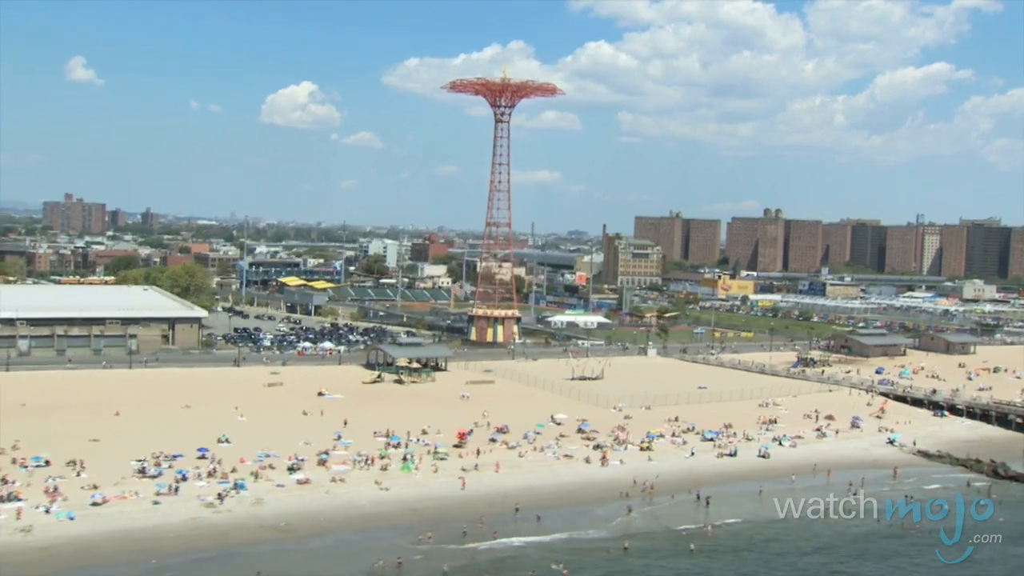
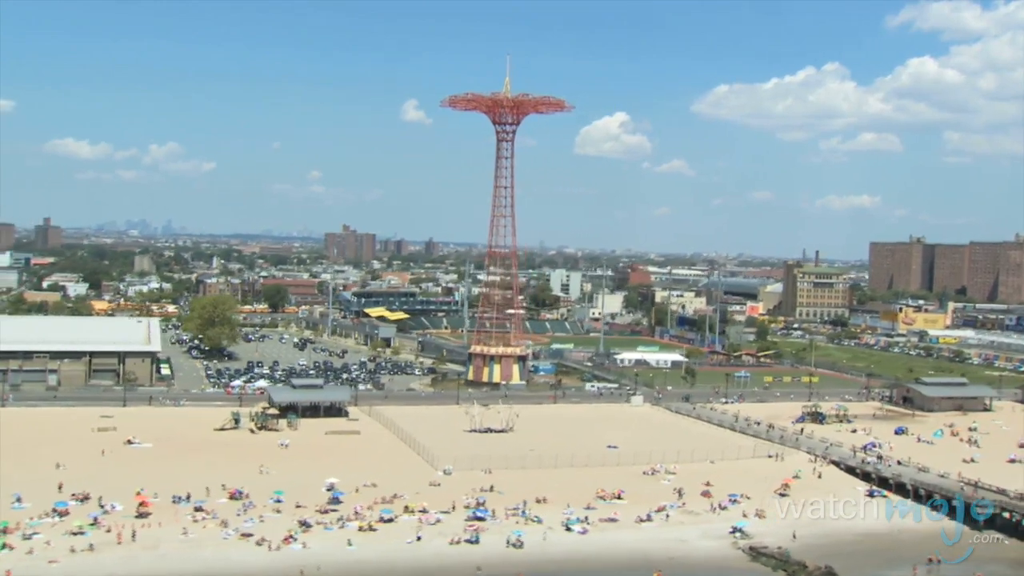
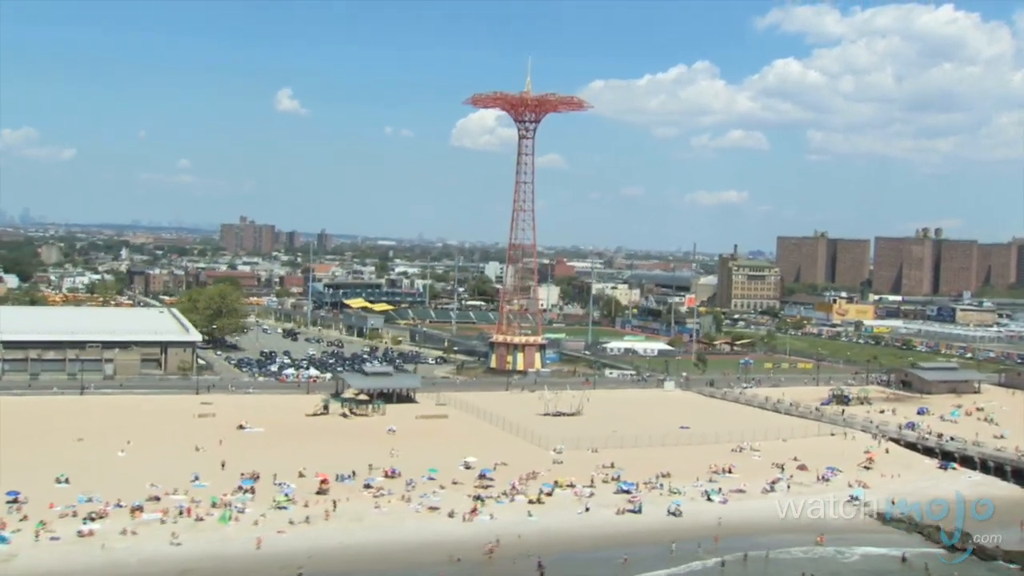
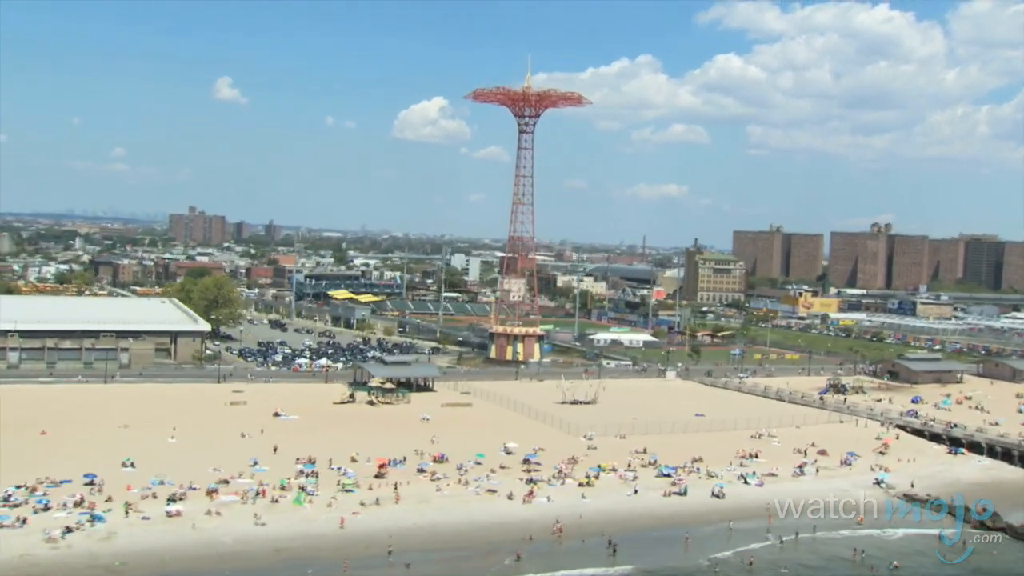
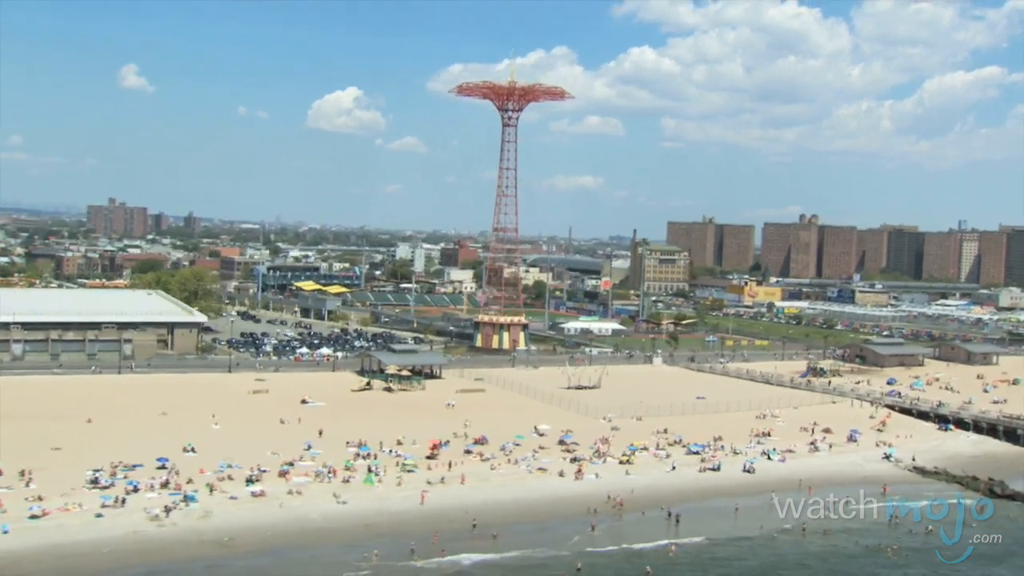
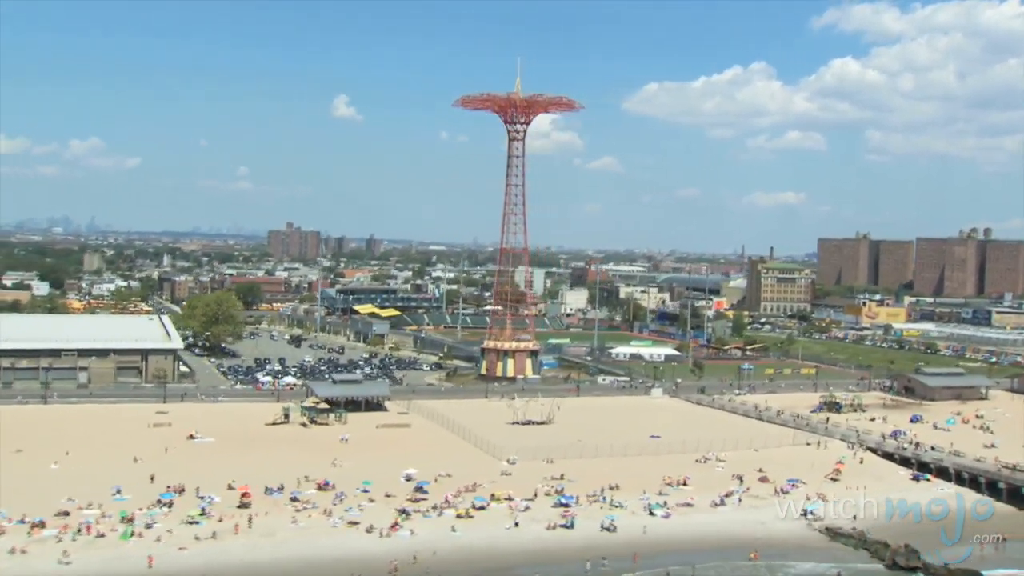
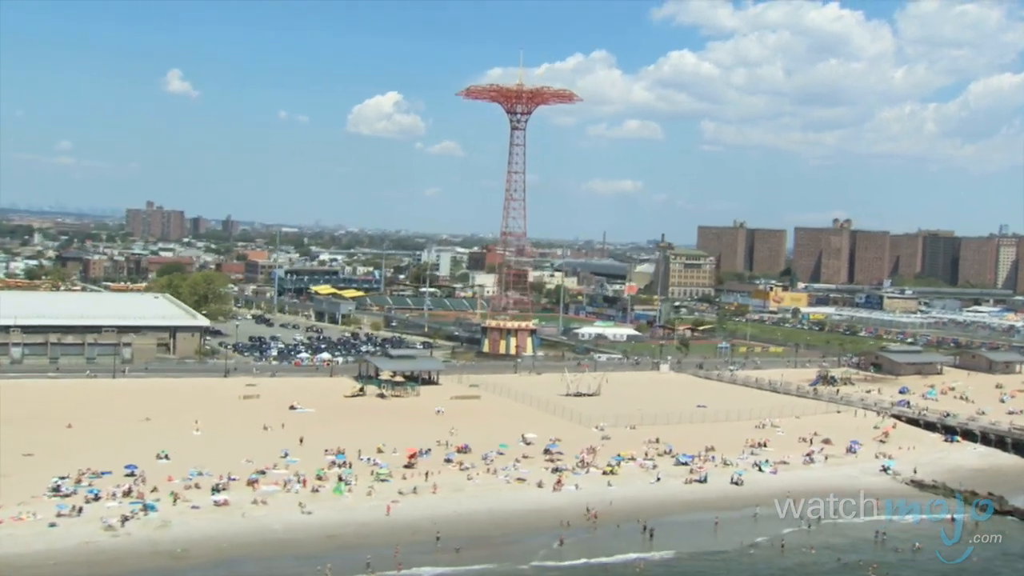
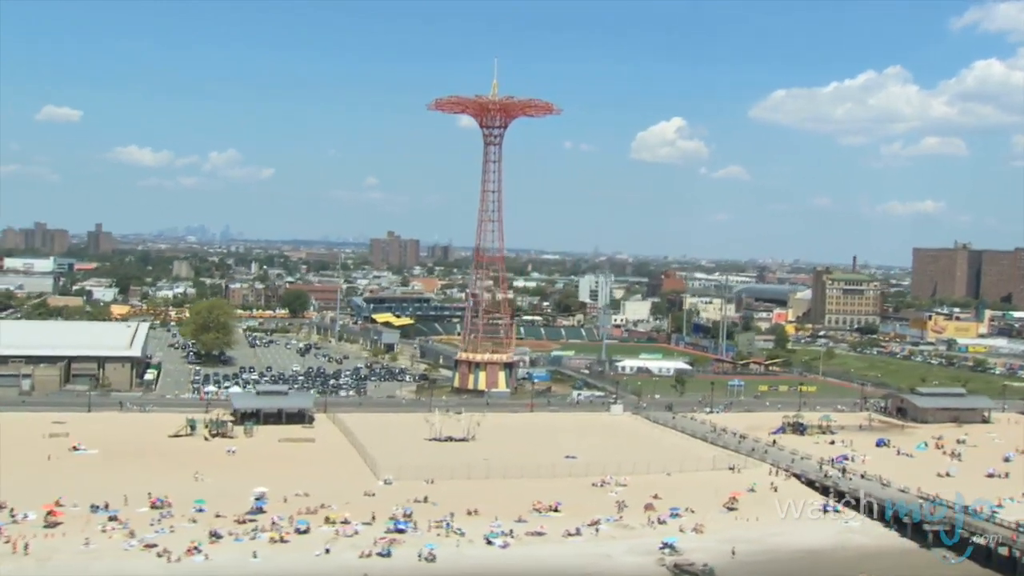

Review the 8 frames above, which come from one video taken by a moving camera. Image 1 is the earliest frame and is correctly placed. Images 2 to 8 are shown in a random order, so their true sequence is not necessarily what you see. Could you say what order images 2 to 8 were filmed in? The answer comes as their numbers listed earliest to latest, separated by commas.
5, 7, 4, 3, 6, 2, 8
